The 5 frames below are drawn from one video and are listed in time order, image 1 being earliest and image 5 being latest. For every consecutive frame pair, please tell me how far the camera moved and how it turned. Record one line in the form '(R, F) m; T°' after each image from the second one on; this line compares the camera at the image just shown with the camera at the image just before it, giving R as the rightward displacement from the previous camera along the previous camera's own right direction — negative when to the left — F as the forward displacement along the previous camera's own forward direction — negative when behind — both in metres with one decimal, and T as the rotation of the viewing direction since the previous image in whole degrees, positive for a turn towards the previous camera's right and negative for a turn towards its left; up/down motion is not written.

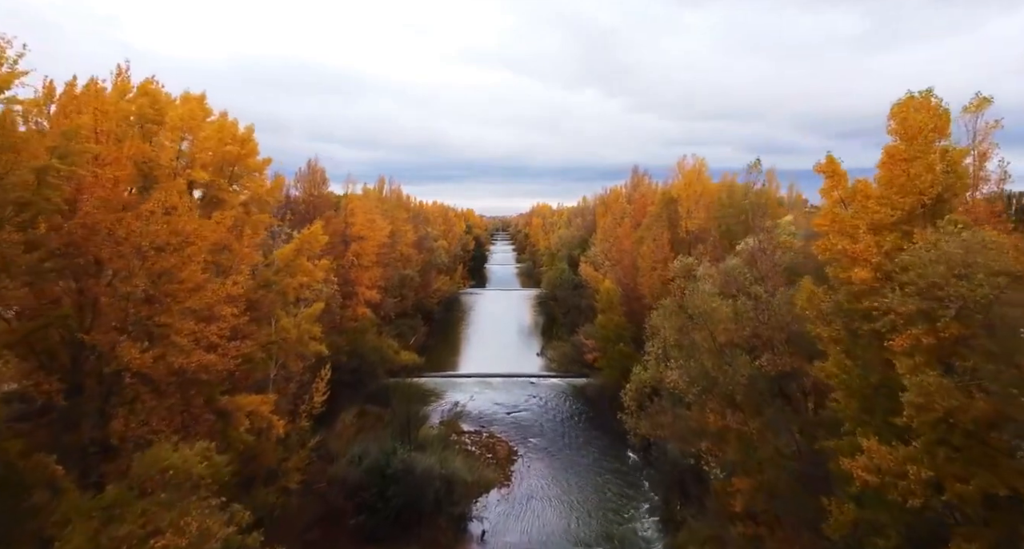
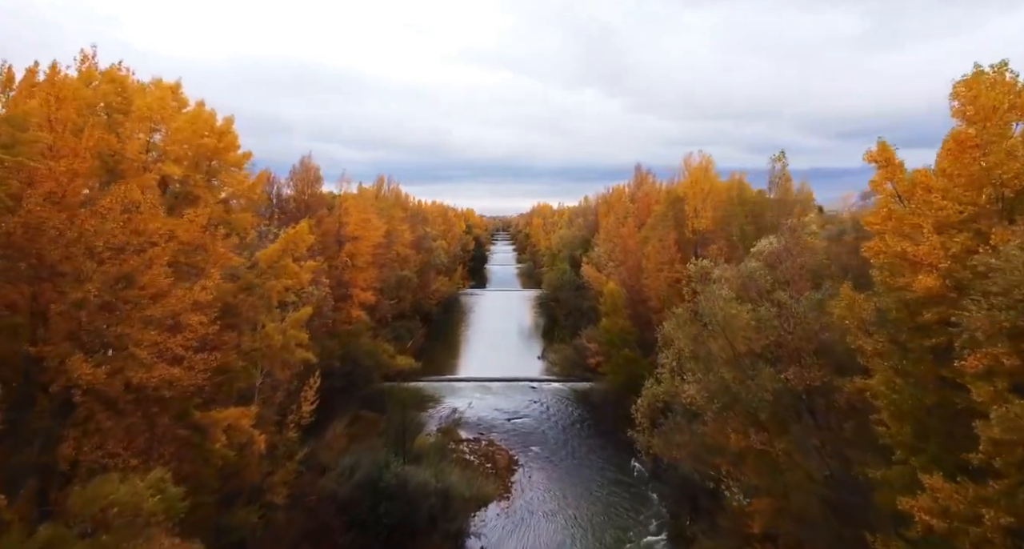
(0.0, +1.1) m; 0°
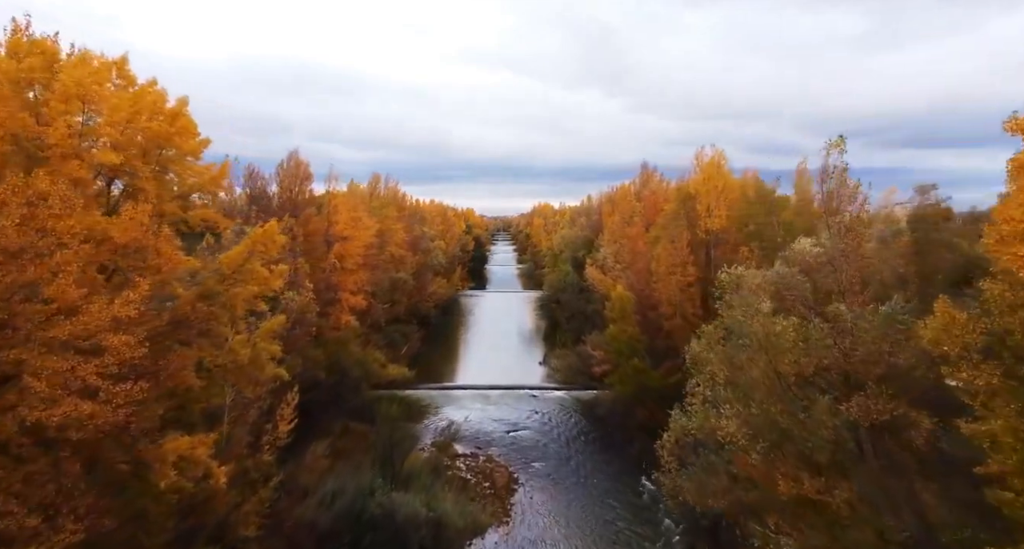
(0.0, +1.9) m; 0°
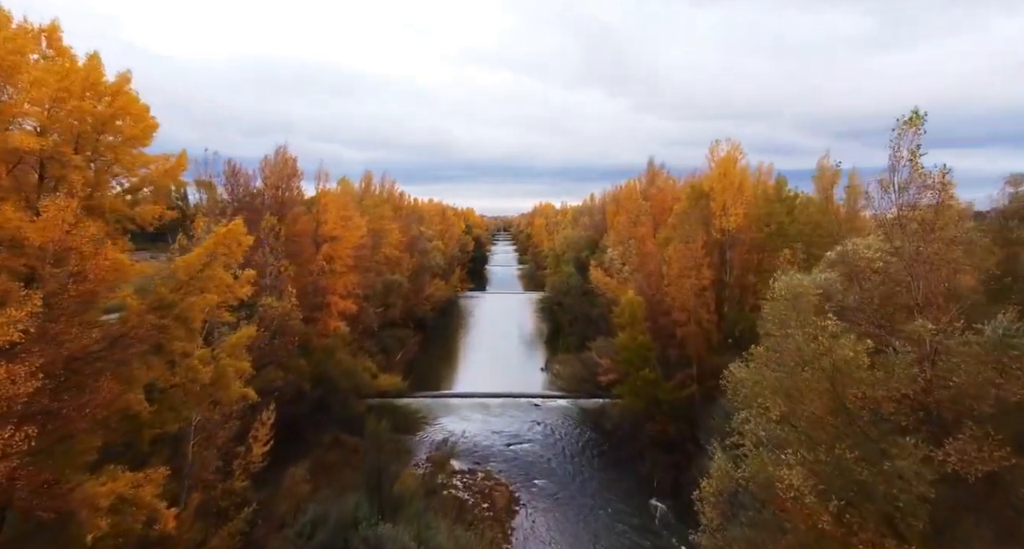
(0.0, +1.8) m; 0°
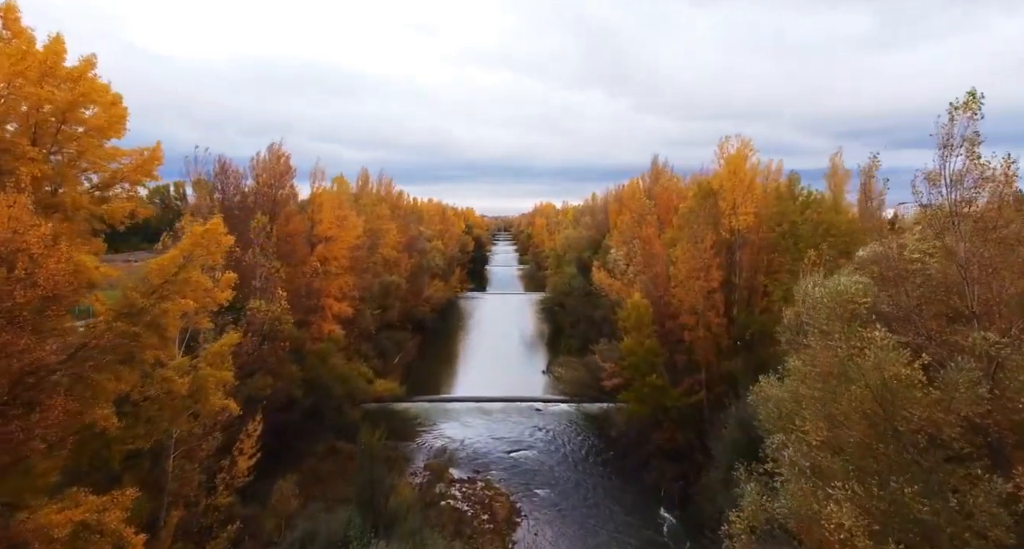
(0.0, +0.9) m; 0°
